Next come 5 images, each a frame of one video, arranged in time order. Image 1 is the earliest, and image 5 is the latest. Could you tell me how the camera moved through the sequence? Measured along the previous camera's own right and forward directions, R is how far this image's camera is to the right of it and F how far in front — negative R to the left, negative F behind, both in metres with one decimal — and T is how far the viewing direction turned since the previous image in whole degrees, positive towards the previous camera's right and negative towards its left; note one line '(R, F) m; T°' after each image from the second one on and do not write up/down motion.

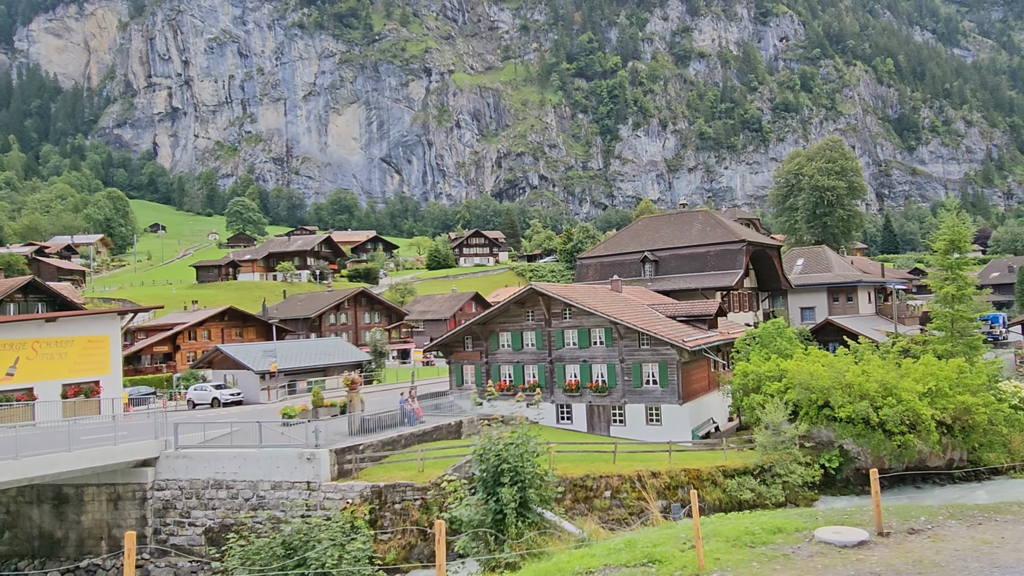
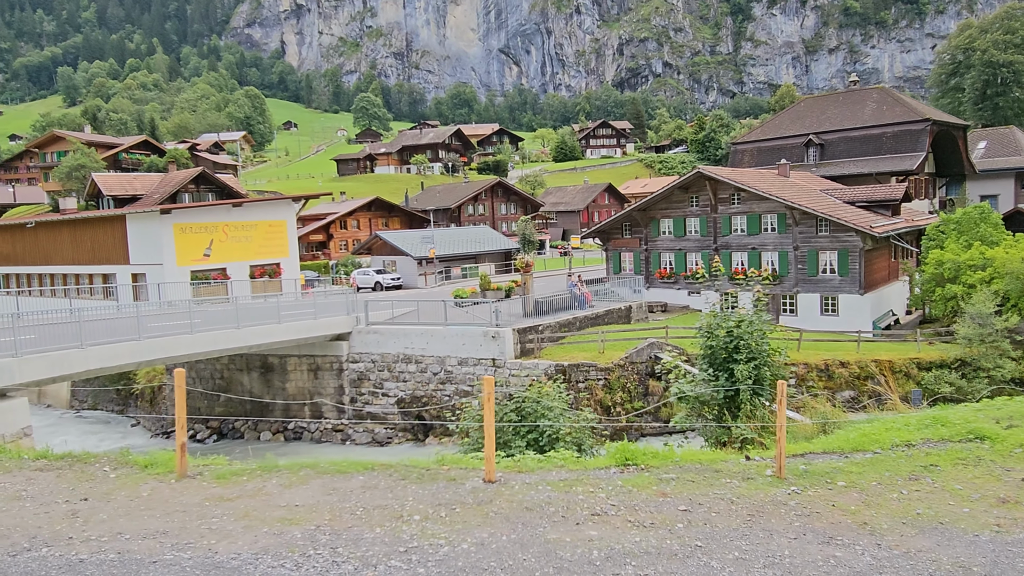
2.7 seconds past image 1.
(-2.2, +0.2) m; -9°
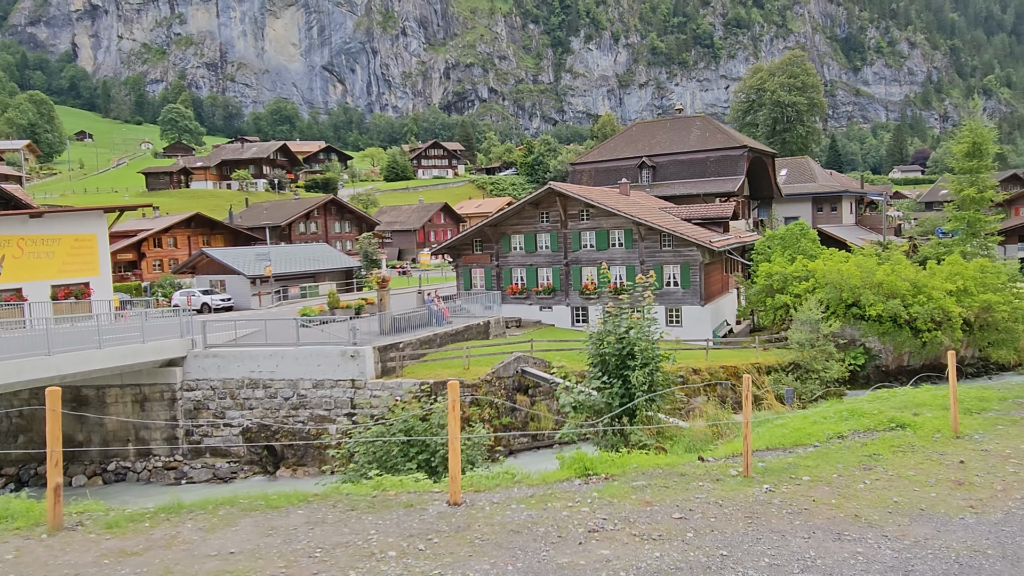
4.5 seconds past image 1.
(-1.1, +1.0) m; +14°
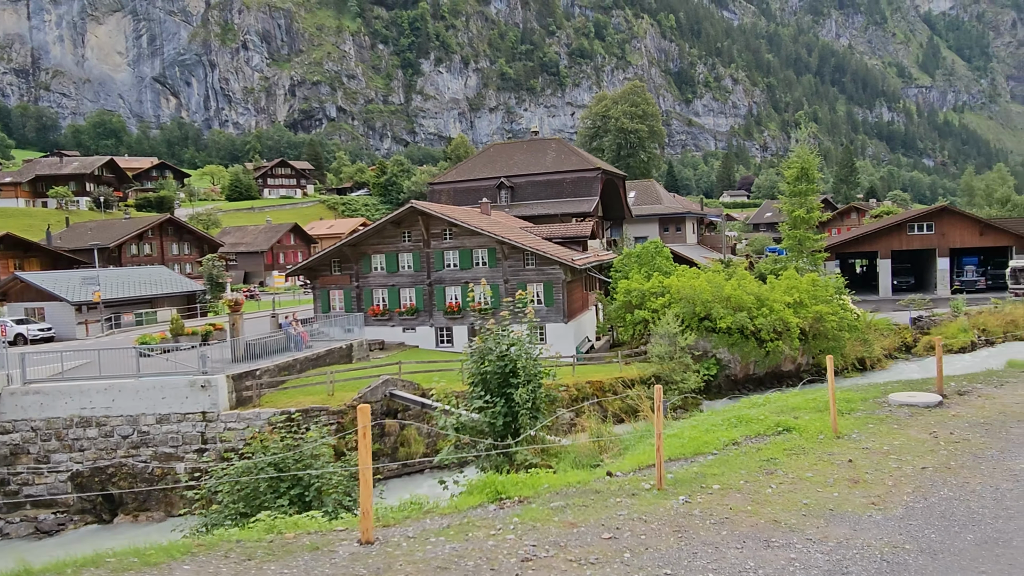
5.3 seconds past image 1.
(-0.4, +0.5) m; +11°
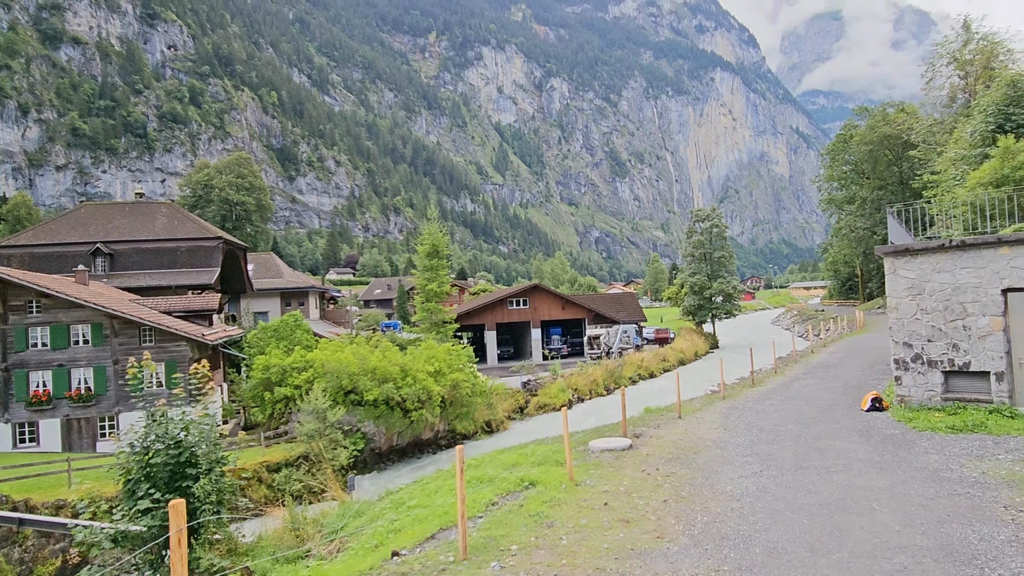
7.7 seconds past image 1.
(-1.5, +1.0) m; +31°
